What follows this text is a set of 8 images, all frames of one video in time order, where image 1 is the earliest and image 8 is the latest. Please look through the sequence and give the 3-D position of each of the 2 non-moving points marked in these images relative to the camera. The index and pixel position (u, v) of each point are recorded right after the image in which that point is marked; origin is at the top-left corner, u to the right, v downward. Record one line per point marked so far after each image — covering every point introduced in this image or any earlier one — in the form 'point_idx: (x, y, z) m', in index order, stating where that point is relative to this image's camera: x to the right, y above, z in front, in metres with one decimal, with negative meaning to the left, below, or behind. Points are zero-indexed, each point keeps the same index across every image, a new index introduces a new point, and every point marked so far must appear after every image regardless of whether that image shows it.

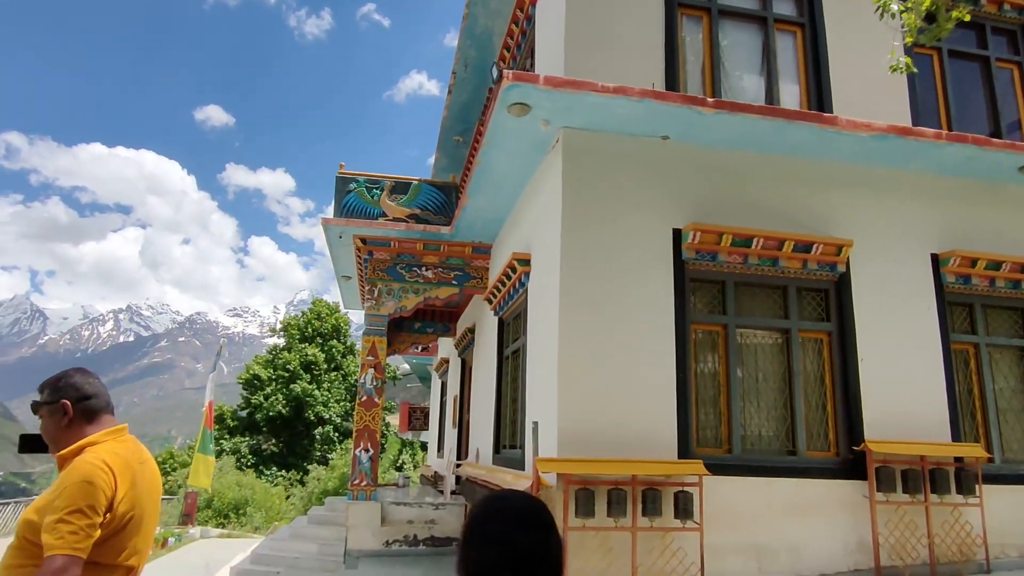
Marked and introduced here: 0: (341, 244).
0: (-2.2, +0.6, +8.6) m
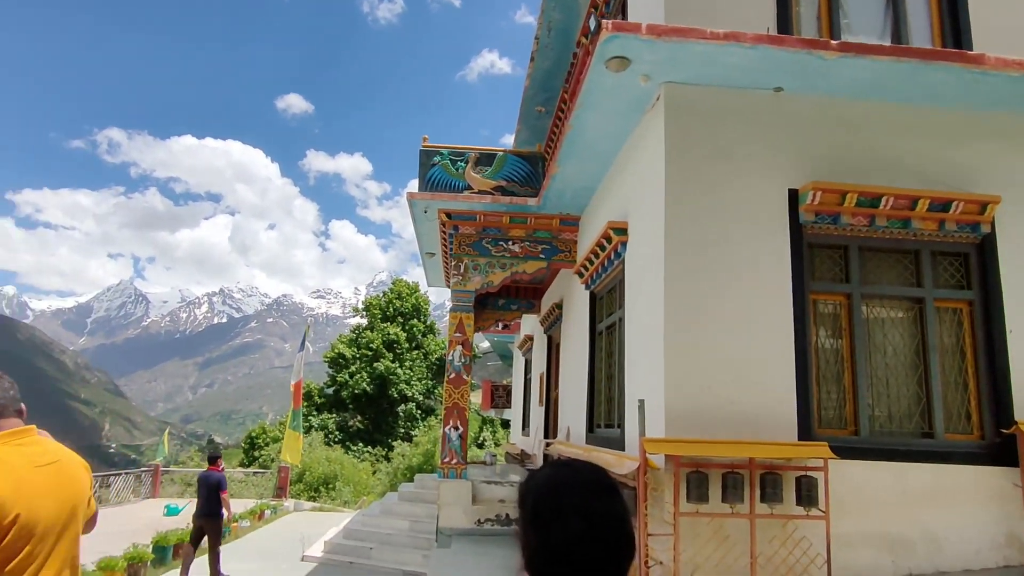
0: (-1.1, +0.9, +8.5) m
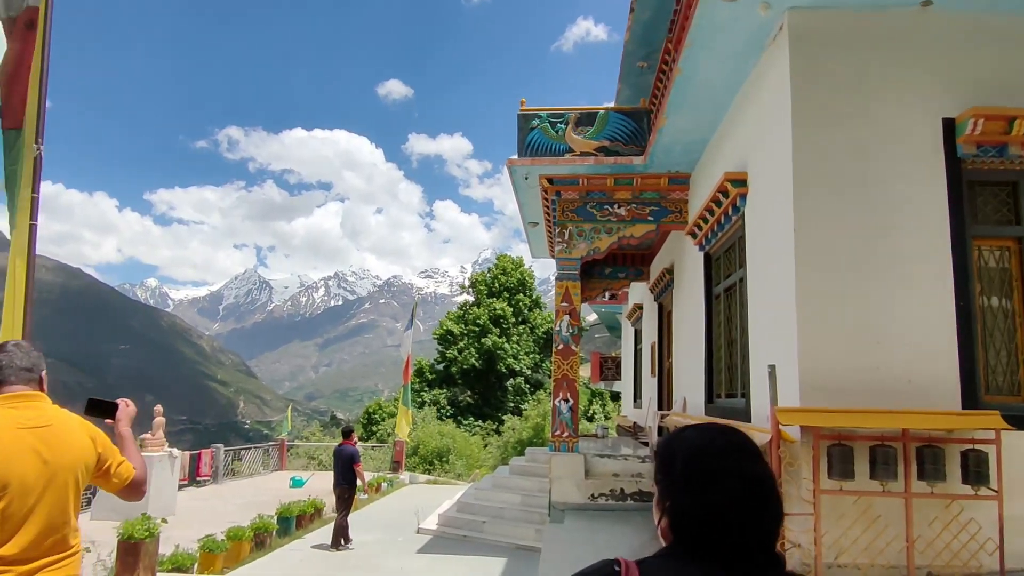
0: (+0.2, +1.3, +8.2) m
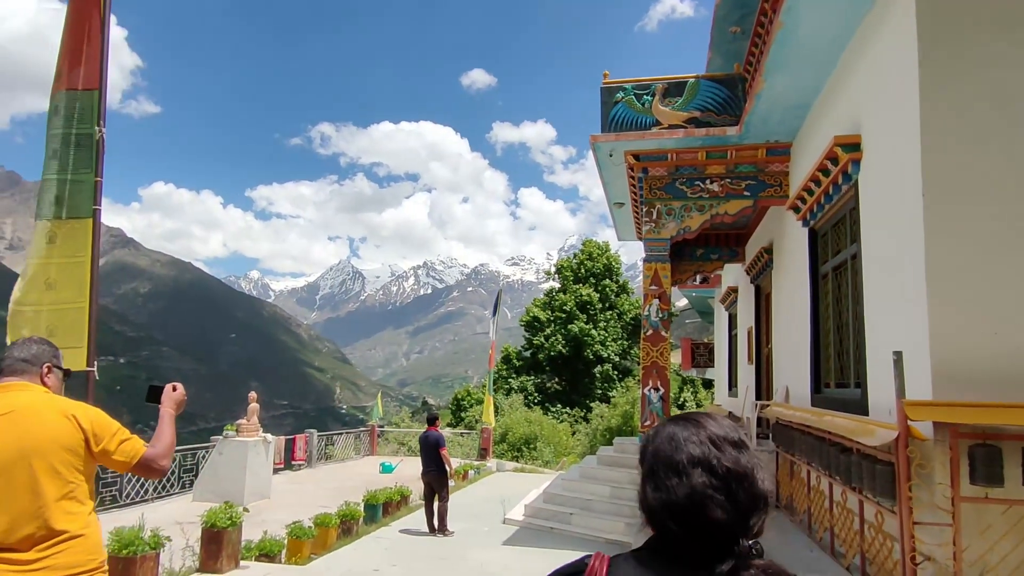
0: (+1.2, +1.5, +7.8) m
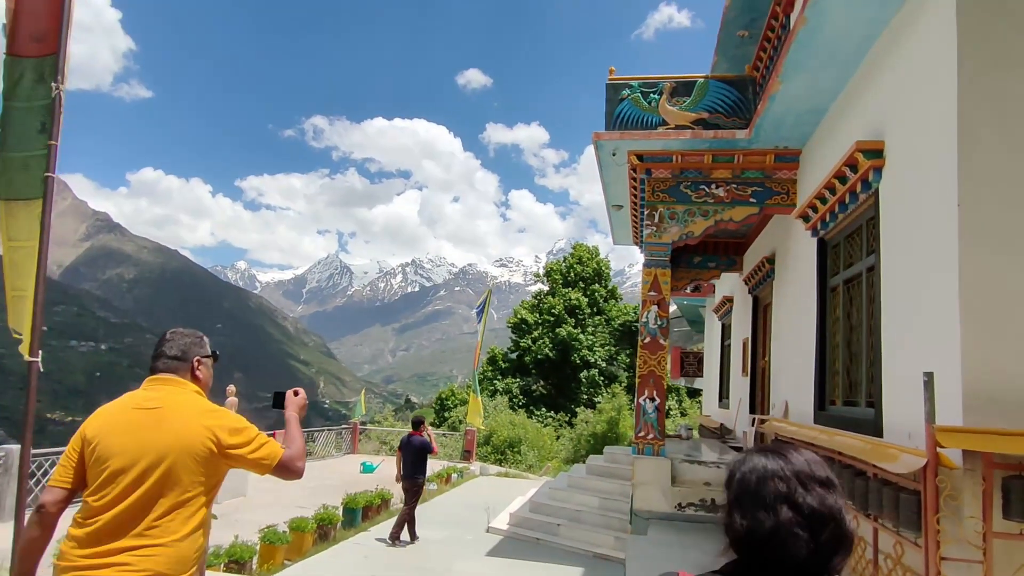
0: (+1.2, +1.4, +7.6) m
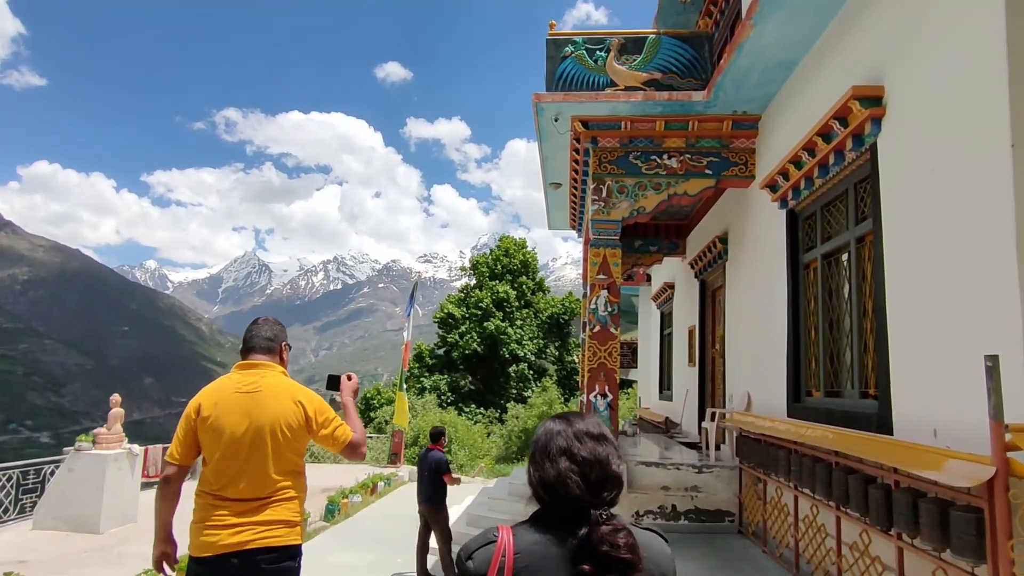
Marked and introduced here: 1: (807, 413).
0: (+0.4, +1.6, +6.7) m
1: (+2.1, -0.9, +4.8) m
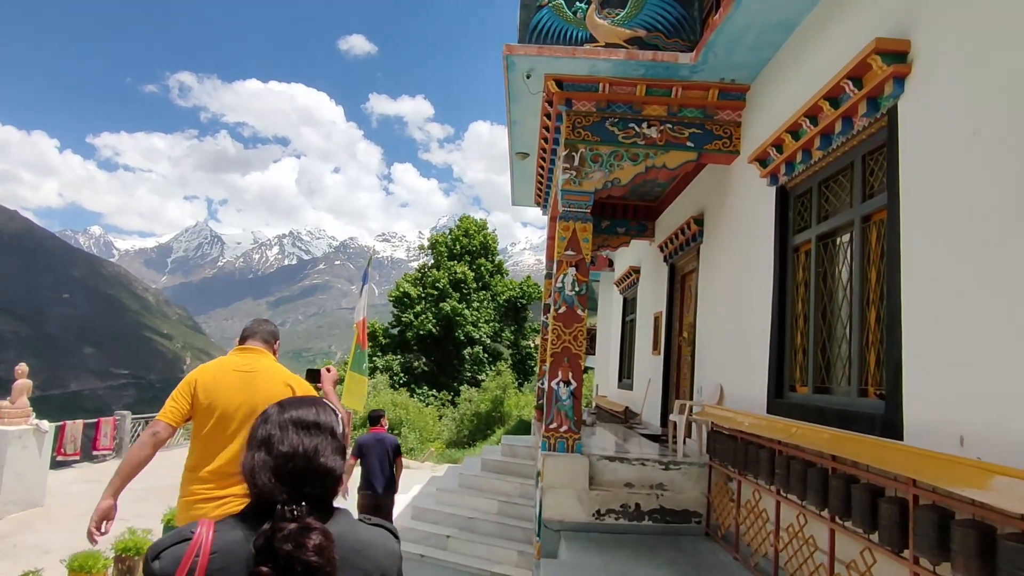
0: (+0.1, +1.8, +6.1) m
1: (+1.8, -0.8, +4.3) m
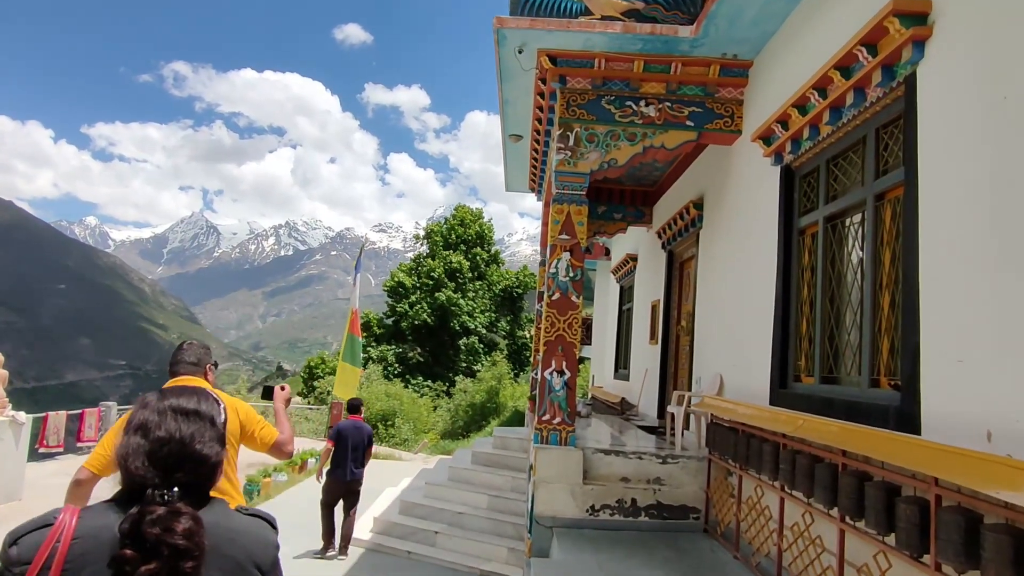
0: (0.0, +1.9, +5.8) m
1: (+1.8, -0.7, +4.1) m
